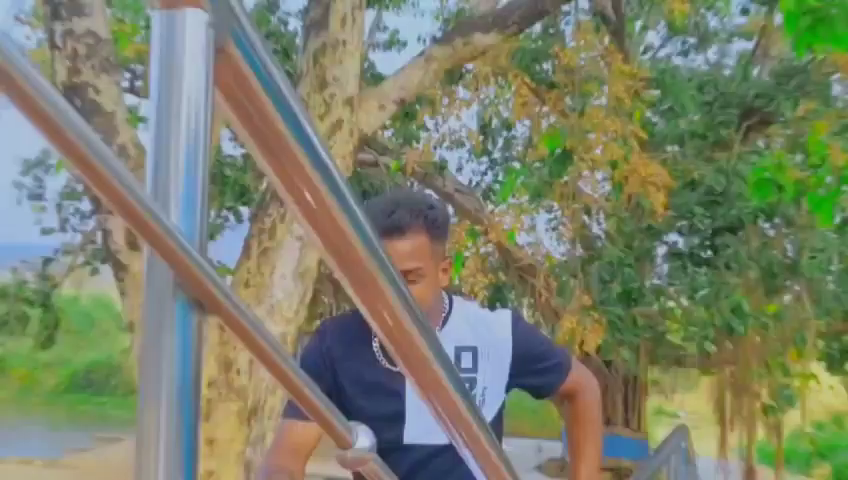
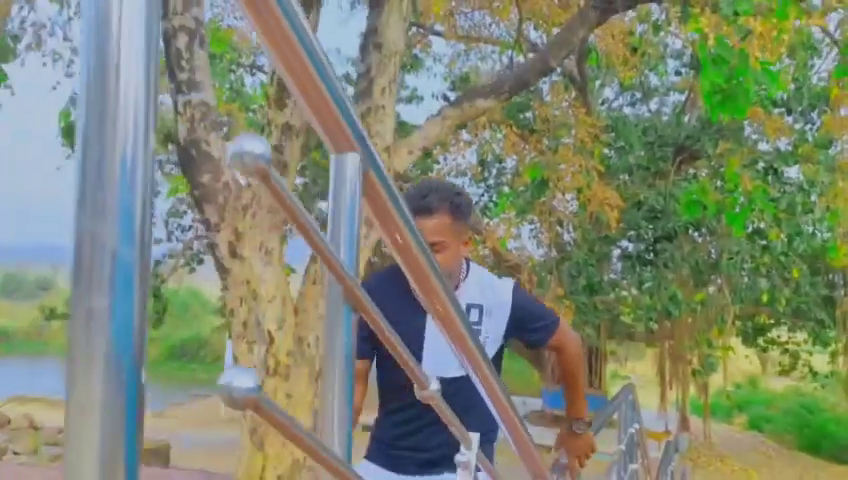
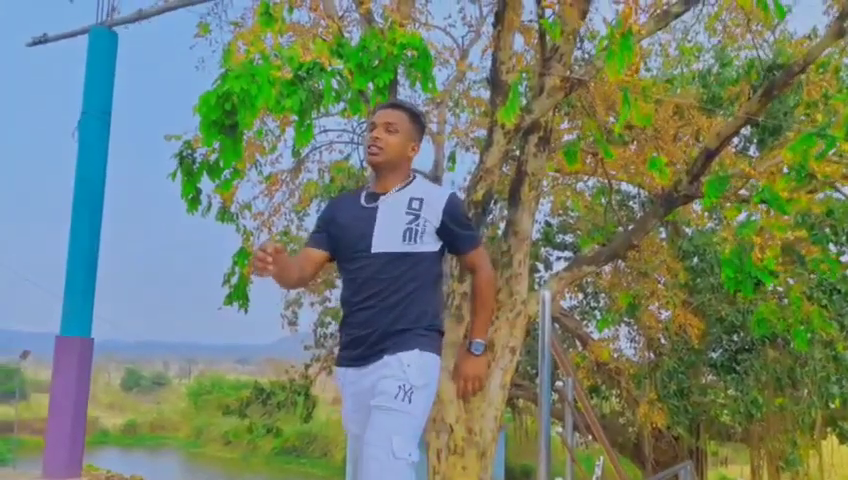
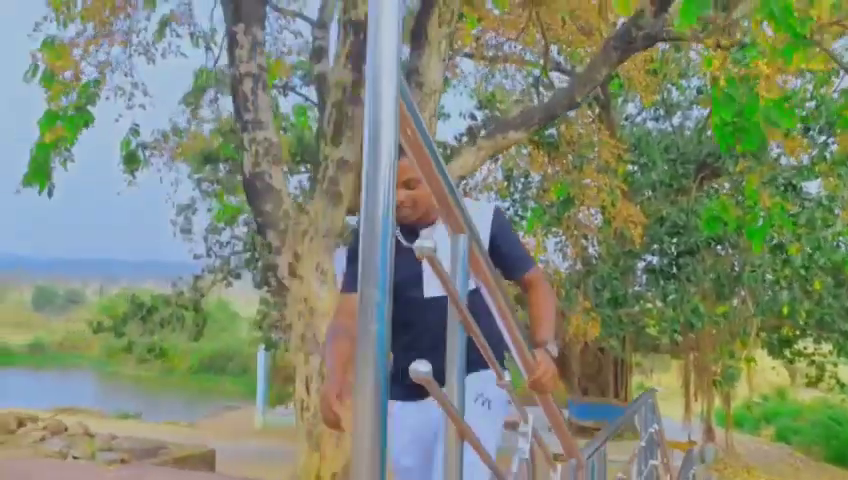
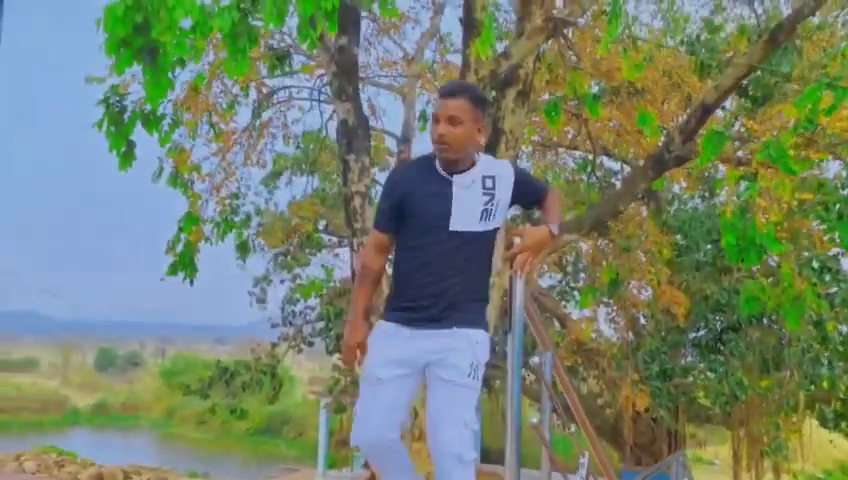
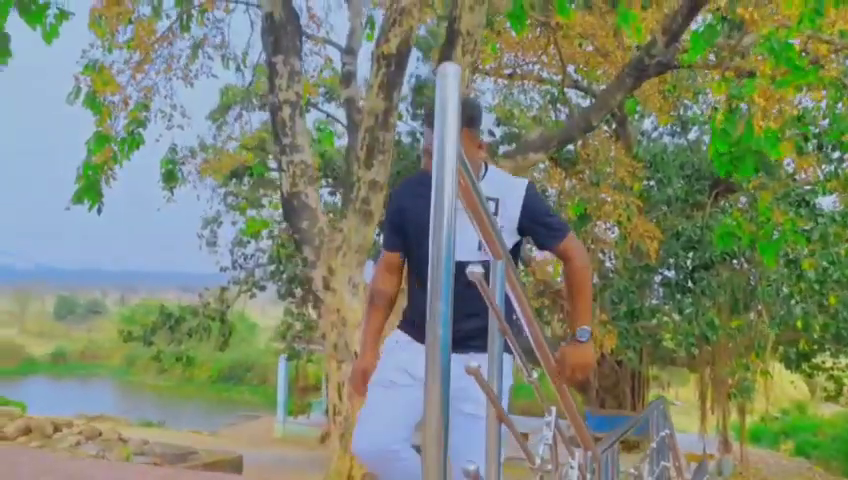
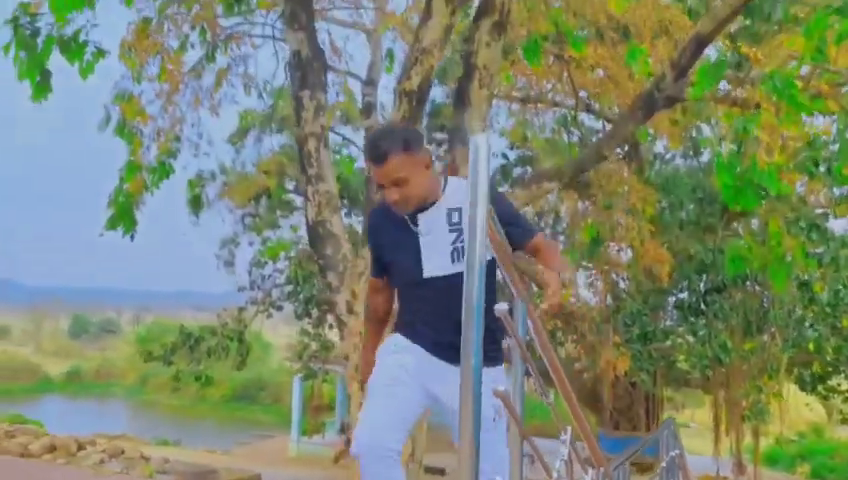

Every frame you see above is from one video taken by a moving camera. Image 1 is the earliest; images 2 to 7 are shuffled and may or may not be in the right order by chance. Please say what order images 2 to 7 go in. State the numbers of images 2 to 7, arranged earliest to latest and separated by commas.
2, 4, 6, 7, 5, 3
